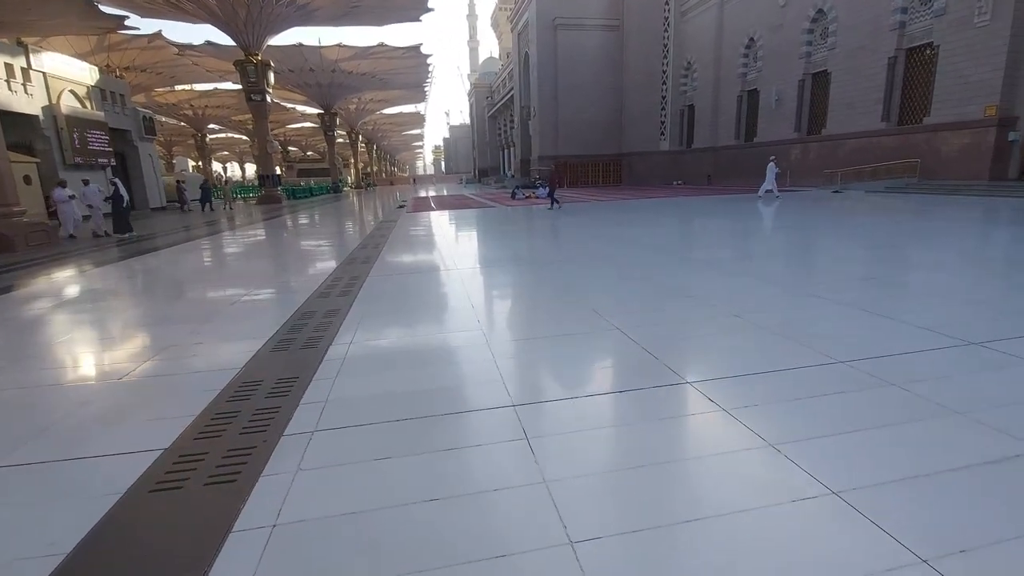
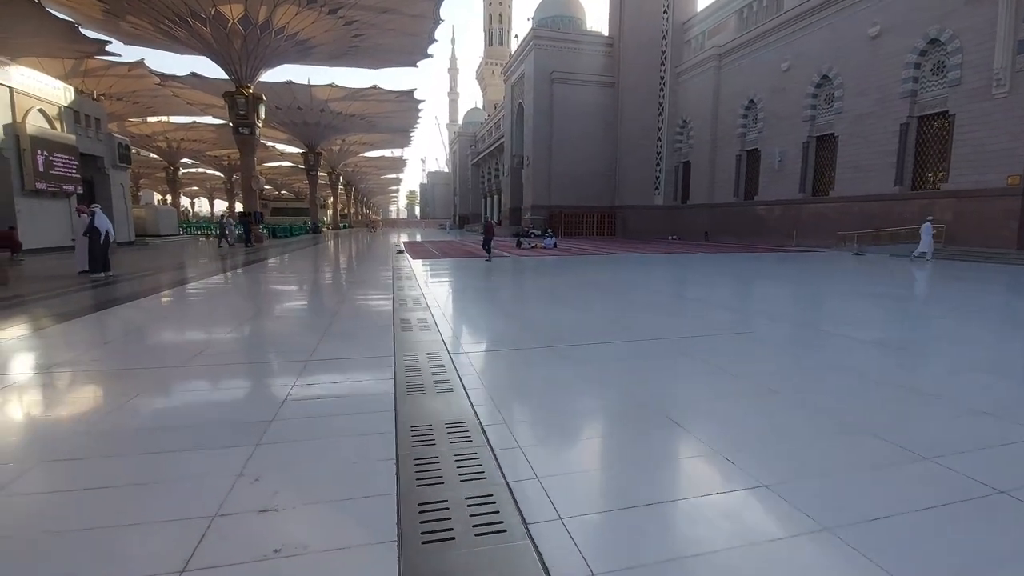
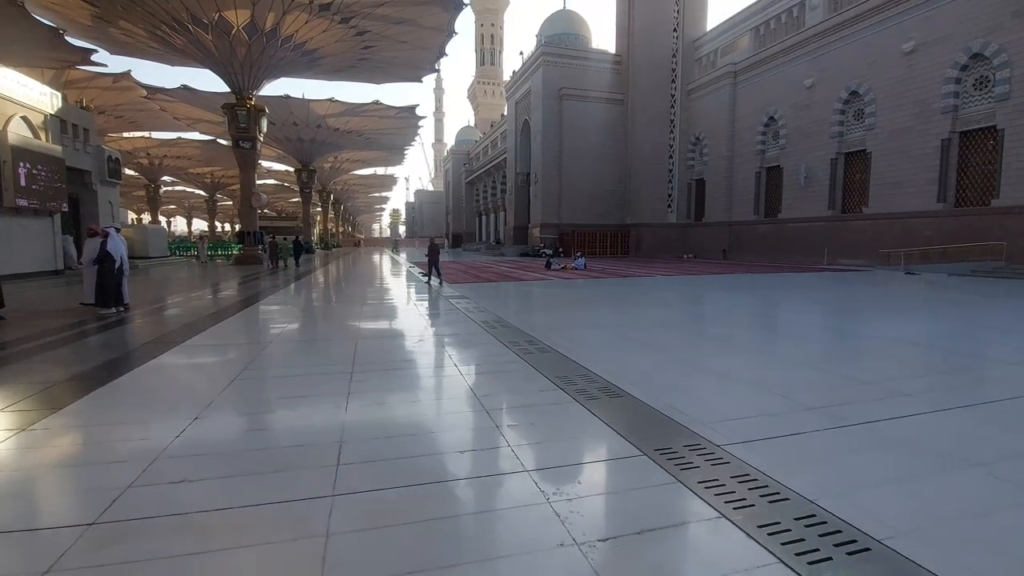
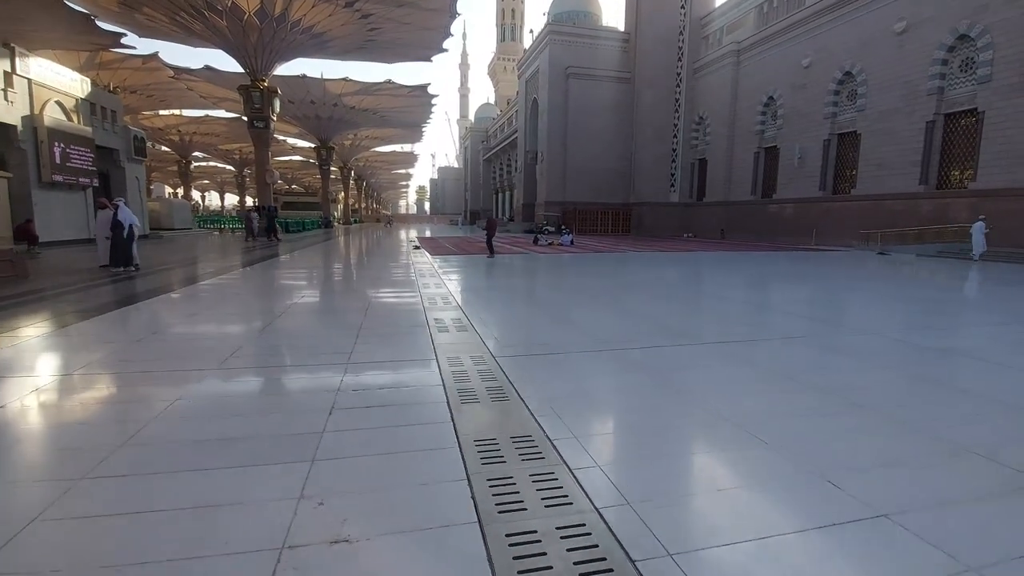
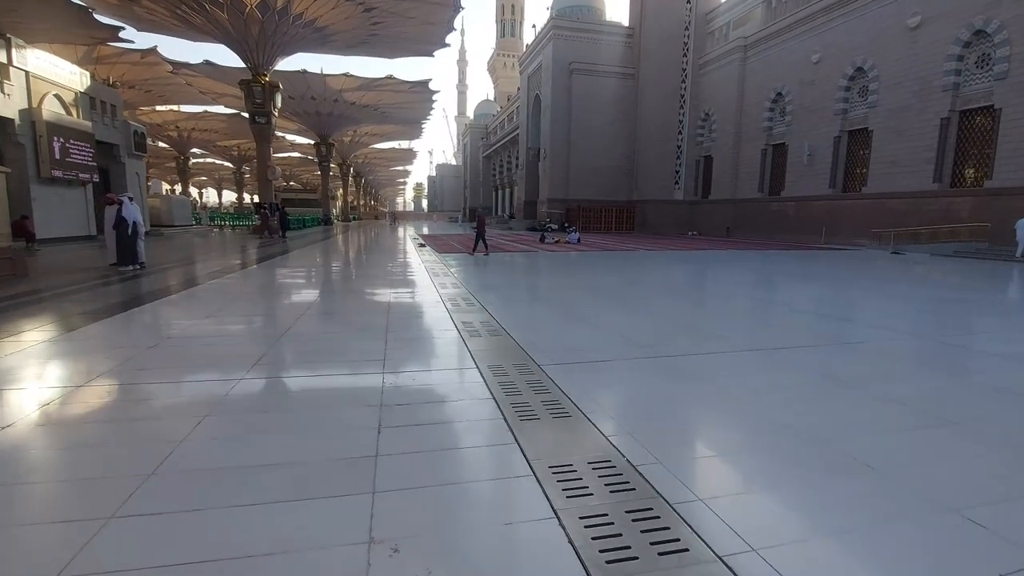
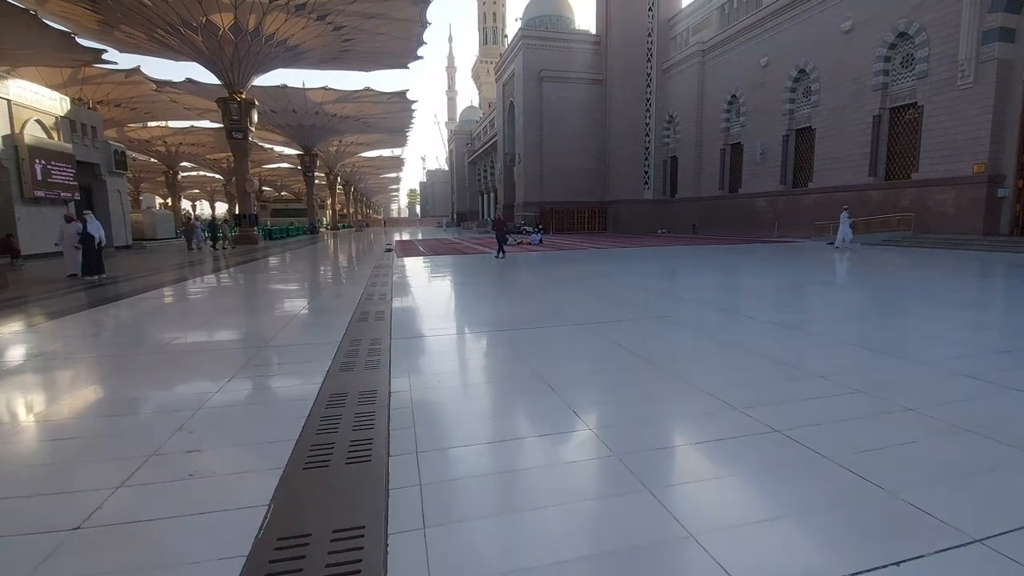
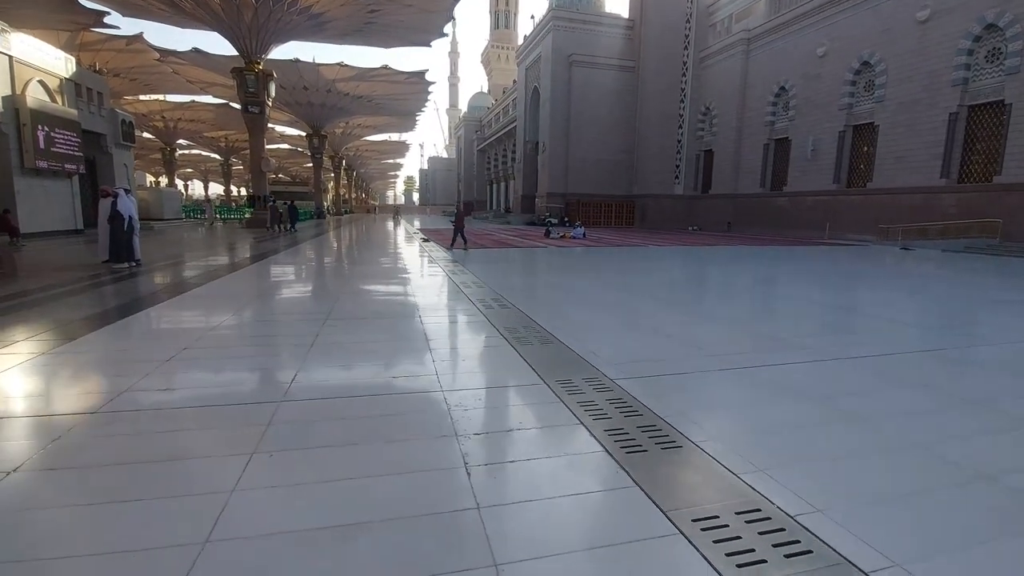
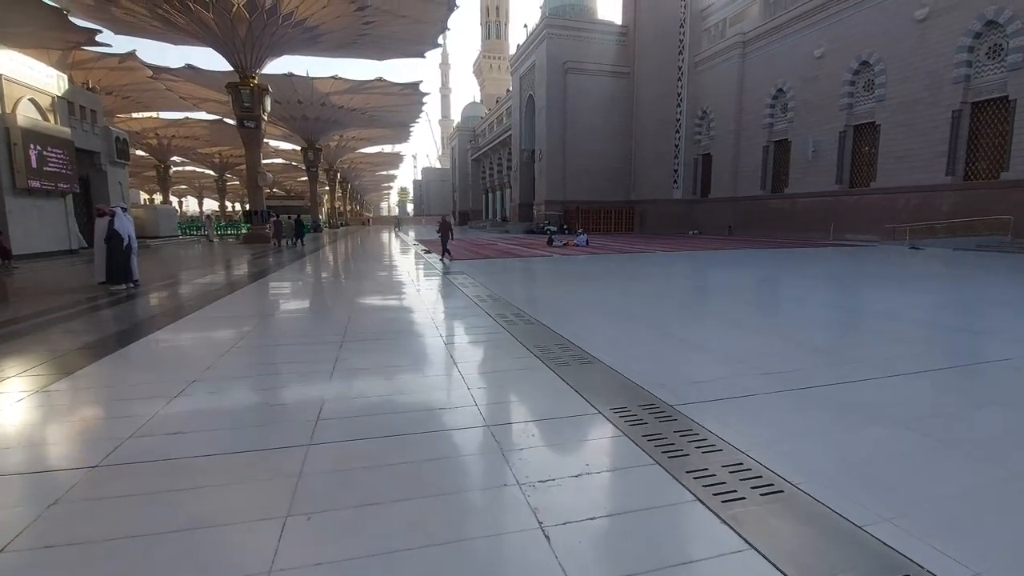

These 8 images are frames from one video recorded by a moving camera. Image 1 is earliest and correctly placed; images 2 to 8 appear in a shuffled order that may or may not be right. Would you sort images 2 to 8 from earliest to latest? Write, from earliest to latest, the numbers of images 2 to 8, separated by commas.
6, 2, 4, 5, 7, 8, 3
